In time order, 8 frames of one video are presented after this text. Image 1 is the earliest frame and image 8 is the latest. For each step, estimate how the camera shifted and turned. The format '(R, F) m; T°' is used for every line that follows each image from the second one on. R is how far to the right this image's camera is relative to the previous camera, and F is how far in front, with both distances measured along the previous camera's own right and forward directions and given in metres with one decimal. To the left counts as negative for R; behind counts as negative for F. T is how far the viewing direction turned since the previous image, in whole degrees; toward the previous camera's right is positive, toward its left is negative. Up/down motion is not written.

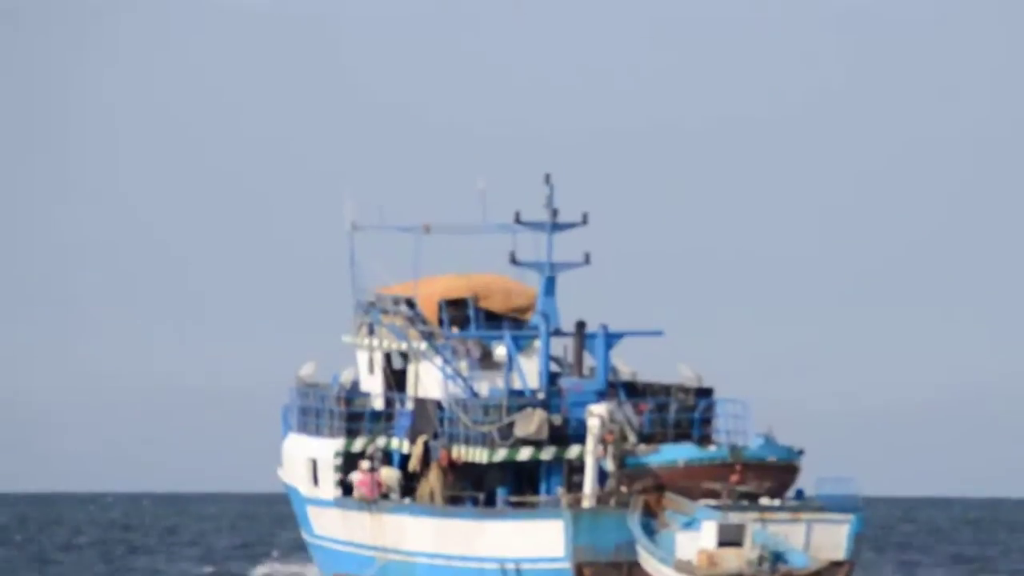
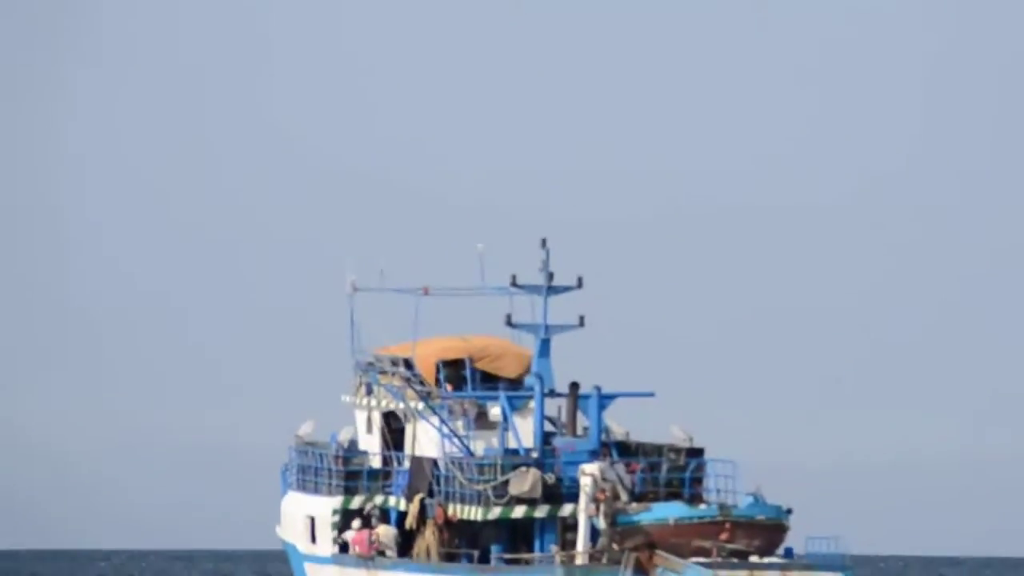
(+0.1, -0.9) m; 0°
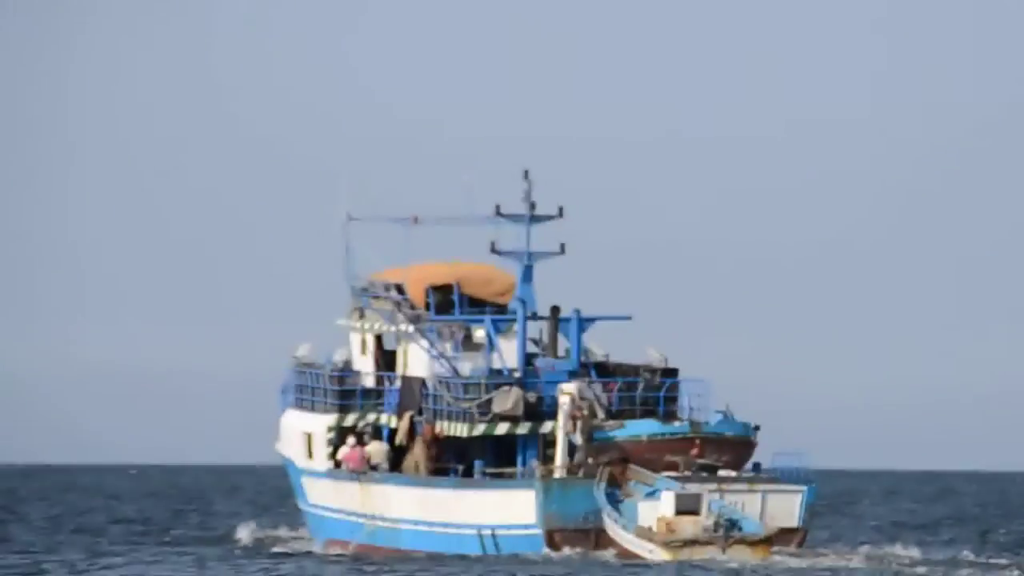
(+1.1, -2.1) m; -1°
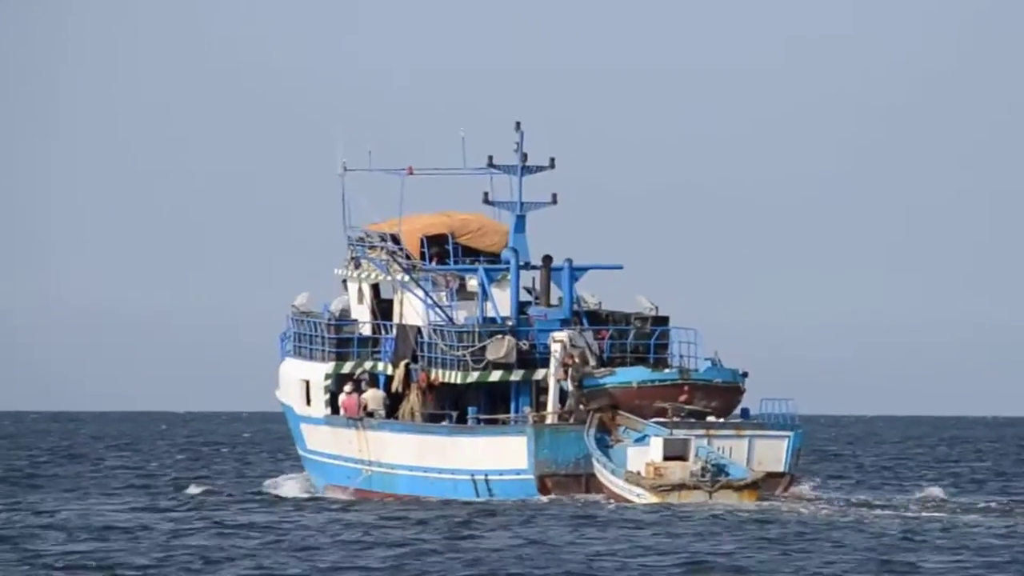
(+0.5, -0.8) m; 0°
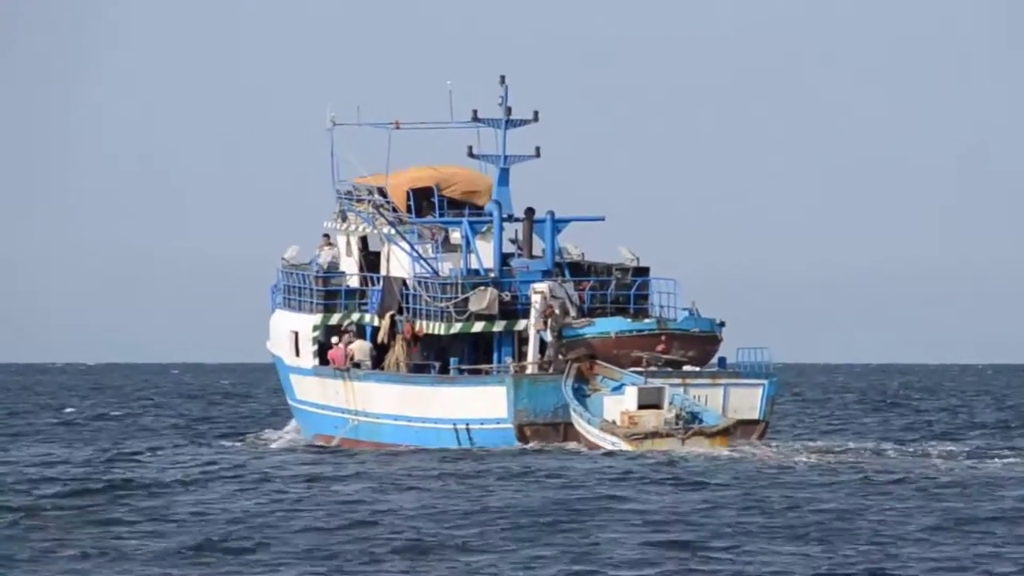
(+1.4, -0.6) m; -1°
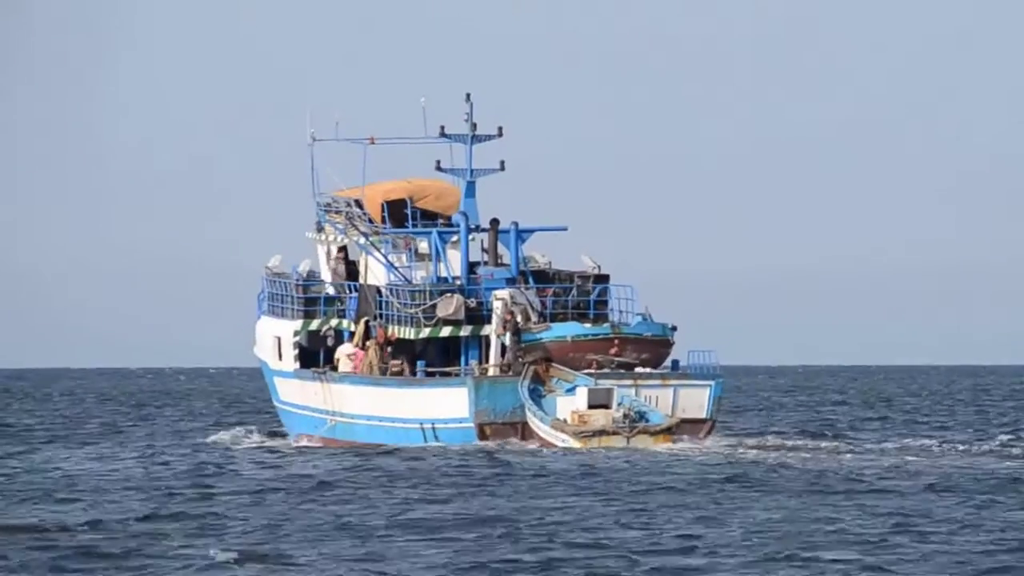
(+2.7, -2.2) m; -2°
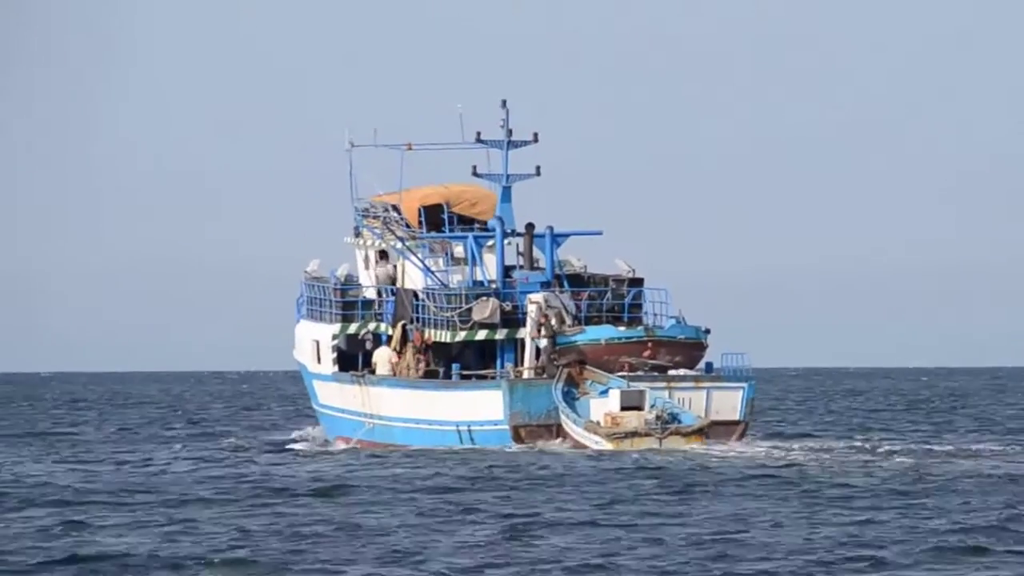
(0.0, -0.6) m; -1°
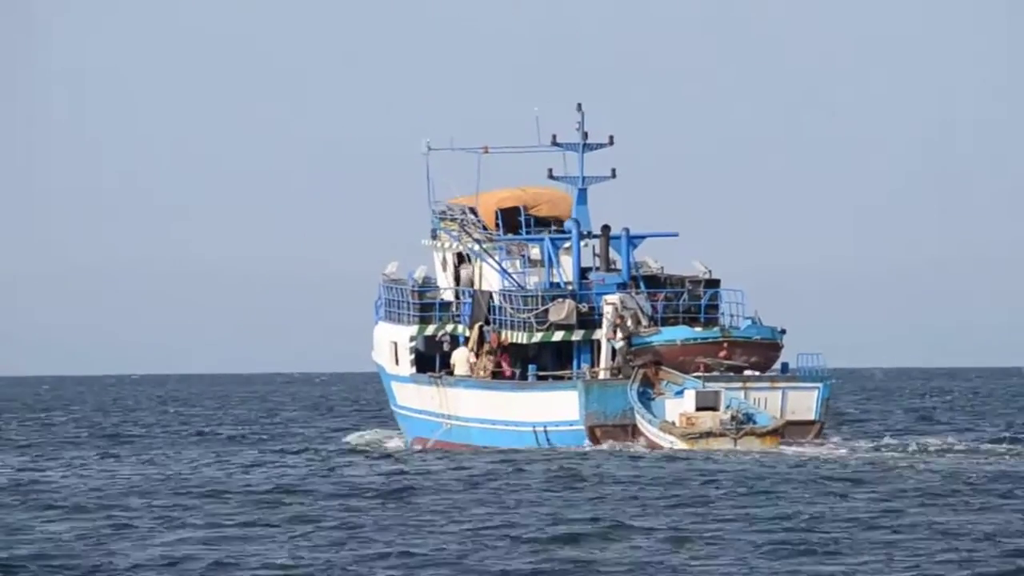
(+0.2, -0.3) m; -2°
